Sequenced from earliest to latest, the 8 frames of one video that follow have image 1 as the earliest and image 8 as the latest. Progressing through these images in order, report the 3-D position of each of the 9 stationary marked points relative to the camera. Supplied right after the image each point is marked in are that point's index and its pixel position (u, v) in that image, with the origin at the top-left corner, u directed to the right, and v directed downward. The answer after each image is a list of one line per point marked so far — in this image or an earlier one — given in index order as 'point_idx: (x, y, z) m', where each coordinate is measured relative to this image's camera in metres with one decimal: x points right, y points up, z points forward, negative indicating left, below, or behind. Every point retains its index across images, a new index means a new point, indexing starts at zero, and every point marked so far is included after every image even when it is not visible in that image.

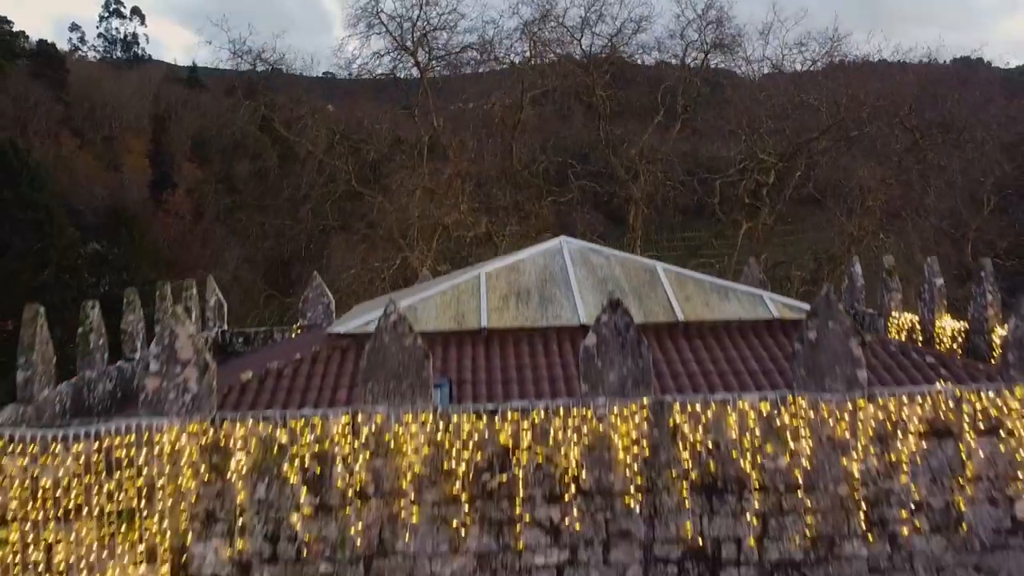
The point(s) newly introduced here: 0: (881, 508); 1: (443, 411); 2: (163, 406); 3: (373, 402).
0: (+2.4, -1.4, +6.3) m
1: (-0.4, -0.8, +6.3) m
2: (-2.2, -0.7, +6.3) m
3: (-0.9, -0.7, +6.3) m
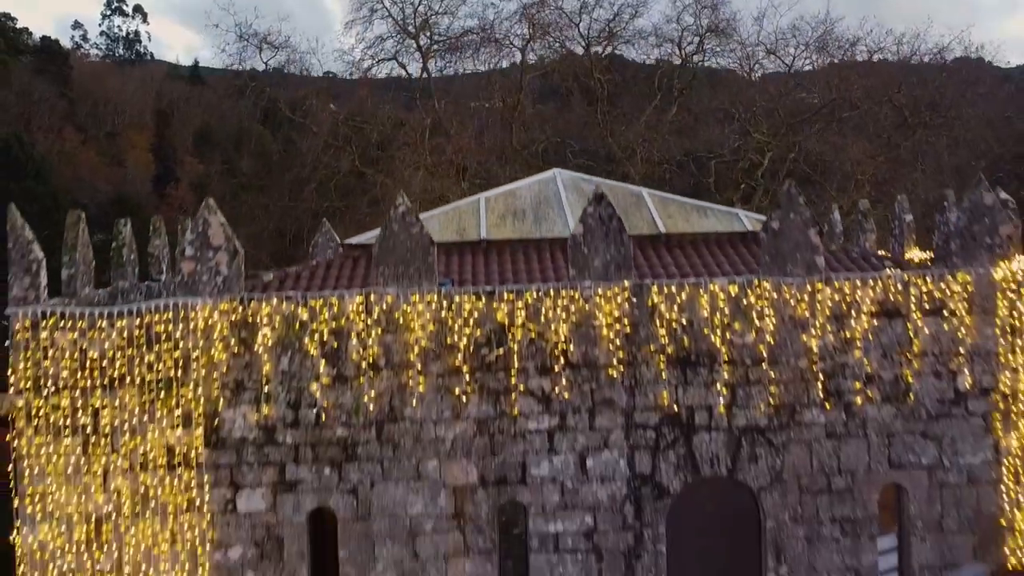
0: (+2.3, -0.7, +7.1) m
1: (-0.5, 0.0, +7.0) m
2: (-2.2, 0.0, +7.0) m
3: (-0.9, 0.0, +7.1) m
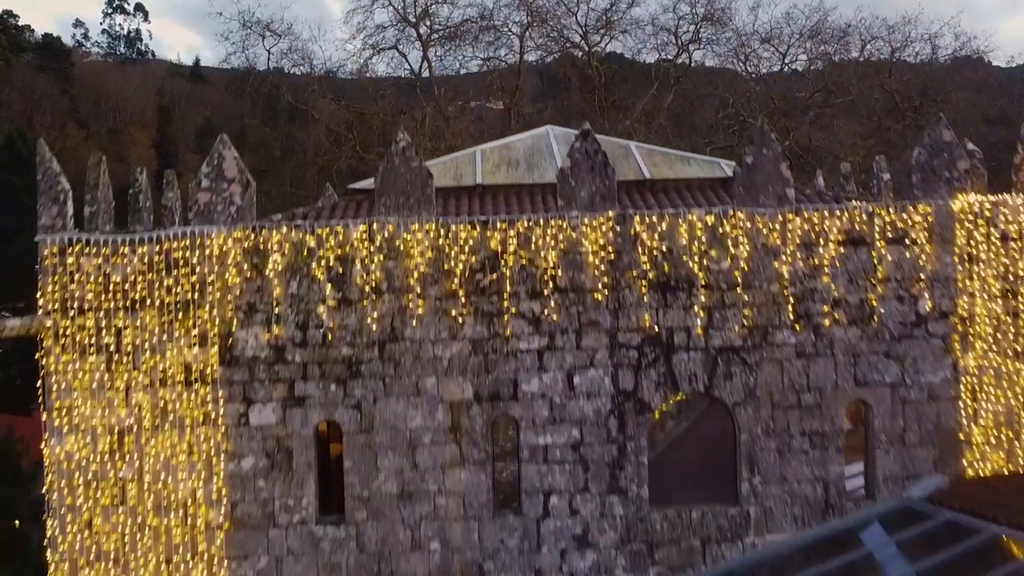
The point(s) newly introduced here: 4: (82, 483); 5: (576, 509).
0: (+2.3, -0.1, +7.6) m
1: (-0.5, +0.5, +7.6) m
2: (-2.3, +0.6, +7.6) m
3: (-1.0, +0.6, +7.6) m
4: (-3.3, -1.5, +7.5) m
5: (+0.5, -1.7, +7.6) m
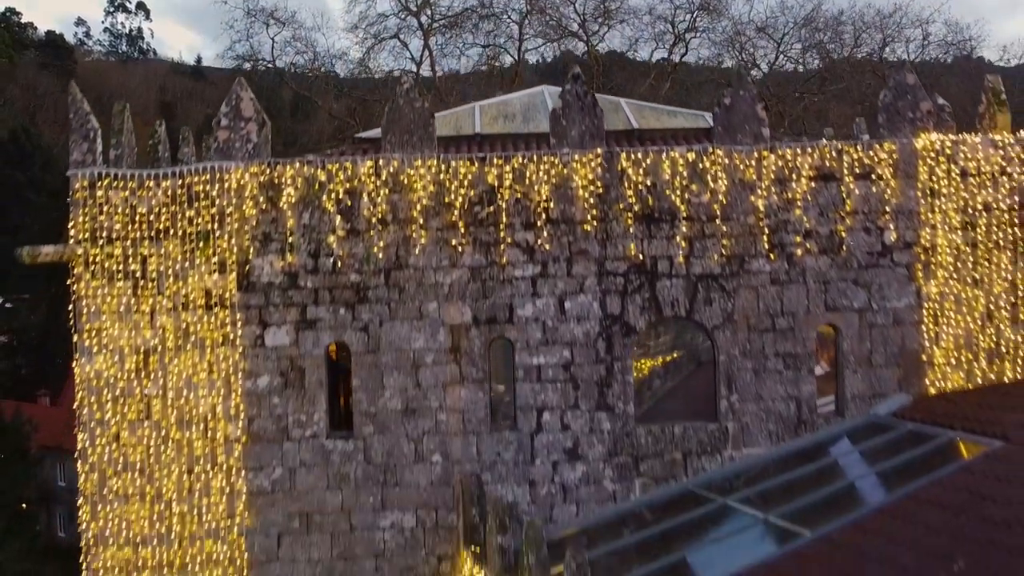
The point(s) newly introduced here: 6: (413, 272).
0: (+2.2, +0.4, +8.3) m
1: (-0.6, +1.1, +8.2) m
2: (-2.3, +1.1, +8.2) m
3: (-1.0, +1.1, +8.2) m
4: (-3.3, -0.9, +8.2) m
5: (+0.5, -1.1, +8.3) m
6: (-0.8, +0.1, +8.2) m
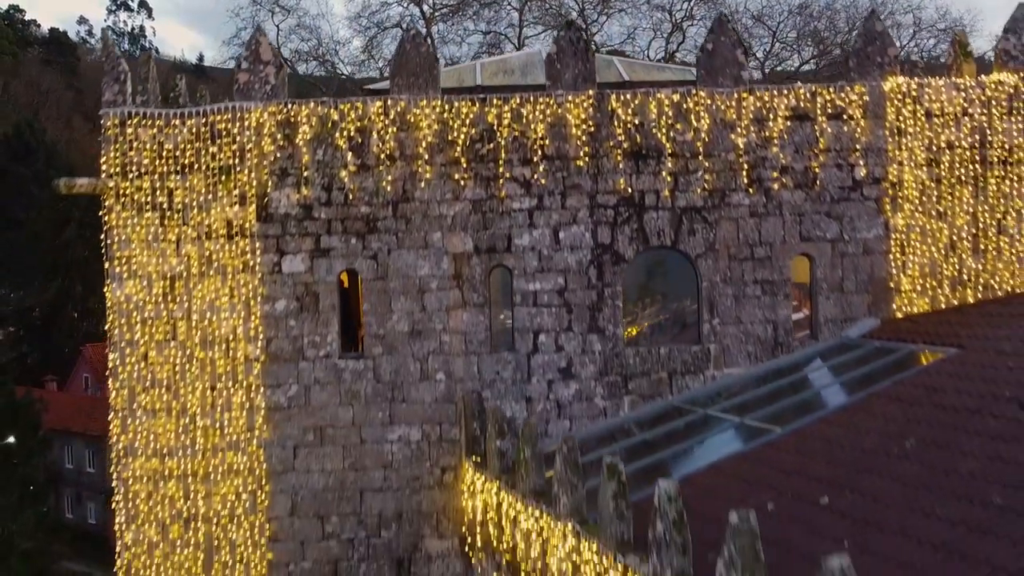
0: (+2.2, +1.1, +8.9) m
1: (-0.6, +1.7, +8.9) m
2: (-2.3, +1.7, +8.9) m
3: (-1.0, +1.7, +8.9) m
4: (-3.3, -0.3, +8.8) m
5: (+0.4, -0.5, +8.9) m
6: (-0.8, +0.8, +8.9) m
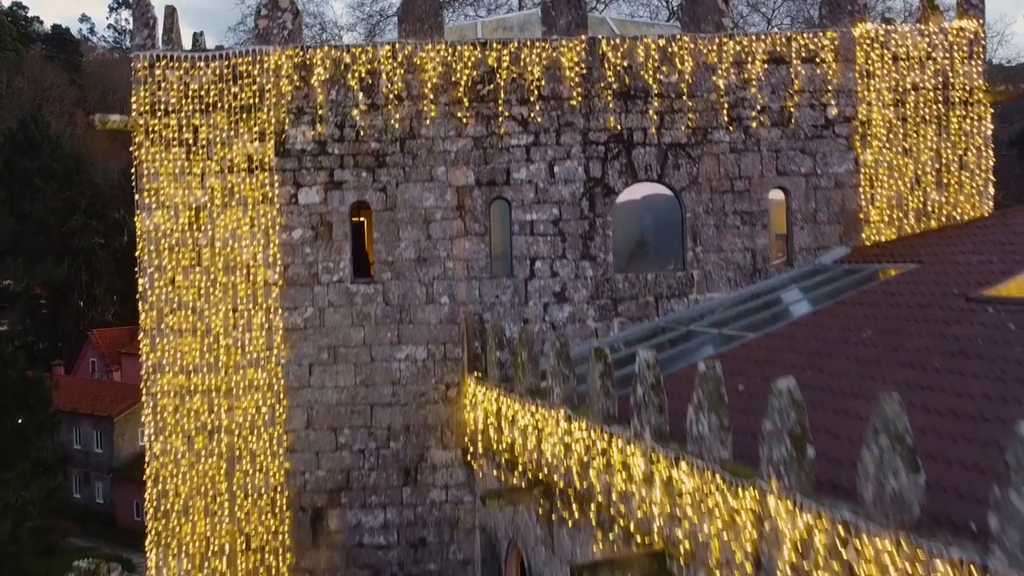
0: (+2.2, +1.7, +9.7) m
1: (-0.6, +2.4, +9.6) m
2: (-2.3, +2.4, +9.6) m
3: (-1.0, +2.4, +9.7) m
4: (-3.3, +0.4, +9.6) m
5: (+0.4, +0.2, +9.7) m
6: (-0.8, +1.4, +9.6) m
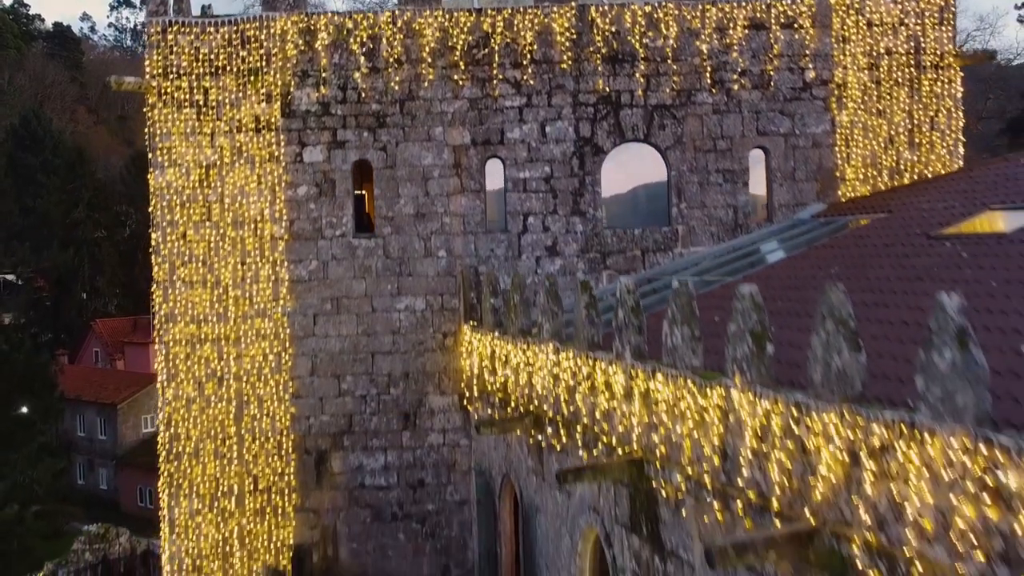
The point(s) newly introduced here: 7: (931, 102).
0: (+2.1, +2.2, +10.2) m
1: (-0.6, +2.8, +10.2) m
2: (-2.4, +2.9, +10.2) m
3: (-1.1, +2.9, +10.2) m
4: (-3.4, +0.9, +10.1) m
5: (+0.4, +0.6, +10.2) m
6: (-0.9, +1.9, +10.2) m
7: (+4.3, +1.9, +10.3) m
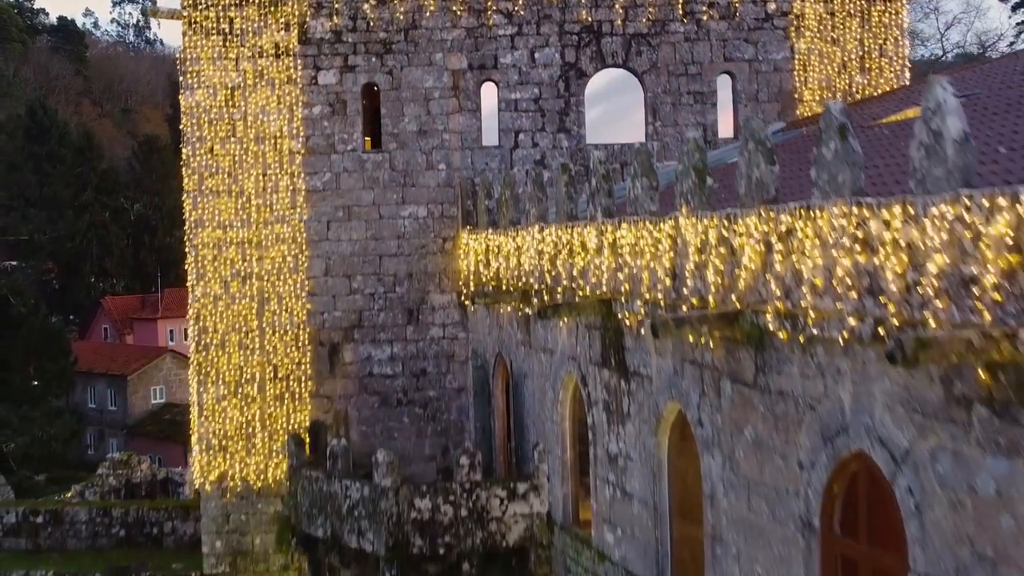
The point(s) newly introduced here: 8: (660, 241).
0: (+2.1, +3.2, +11.4) m
1: (-0.7, +3.9, +11.4) m
2: (-2.5, +3.9, +11.4) m
3: (-1.2, +3.9, +11.4) m
4: (-3.5, +1.9, +11.3) m
5: (+0.3, +1.7, +11.4) m
6: (-1.0, +2.9, +11.4) m
7: (+4.3, +3.0, +11.5) m
8: (+1.0, +0.3, +7.0) m
